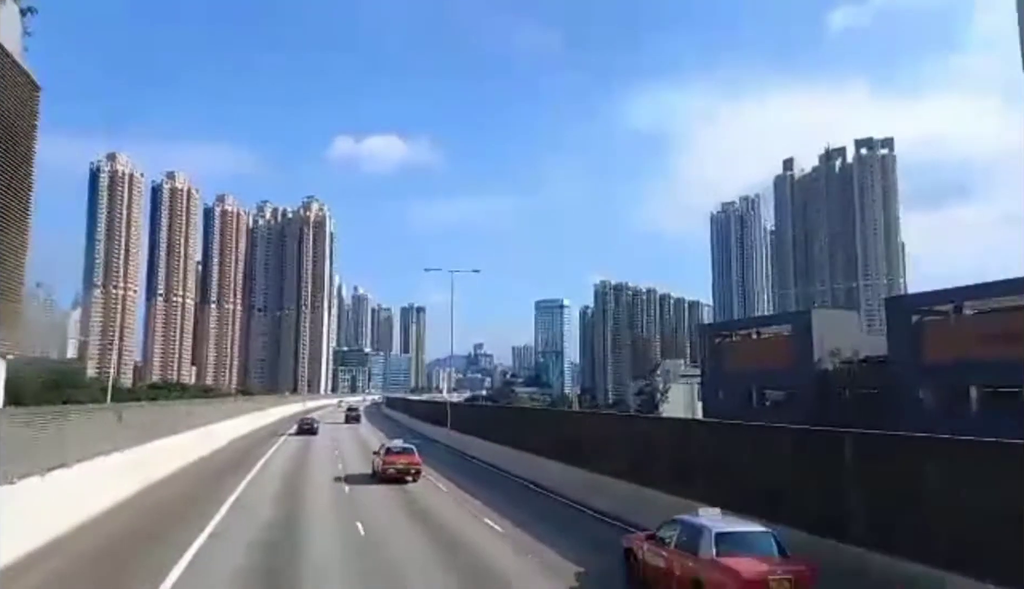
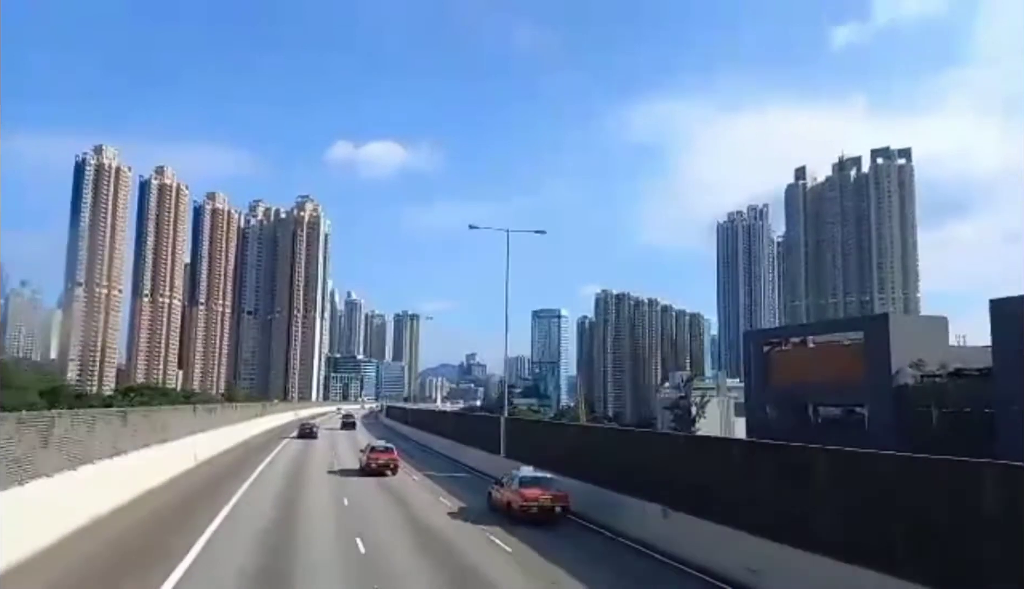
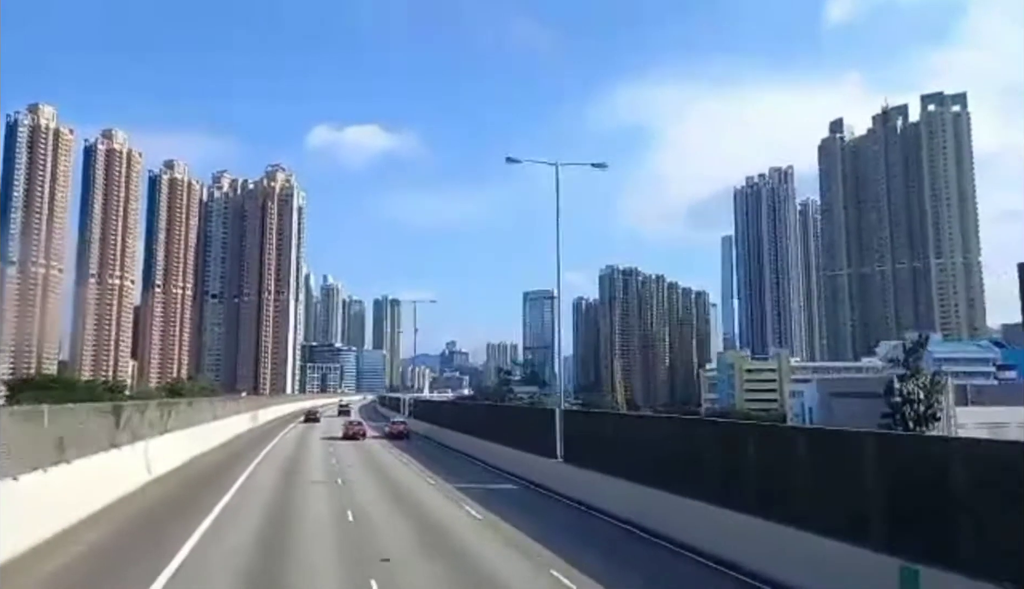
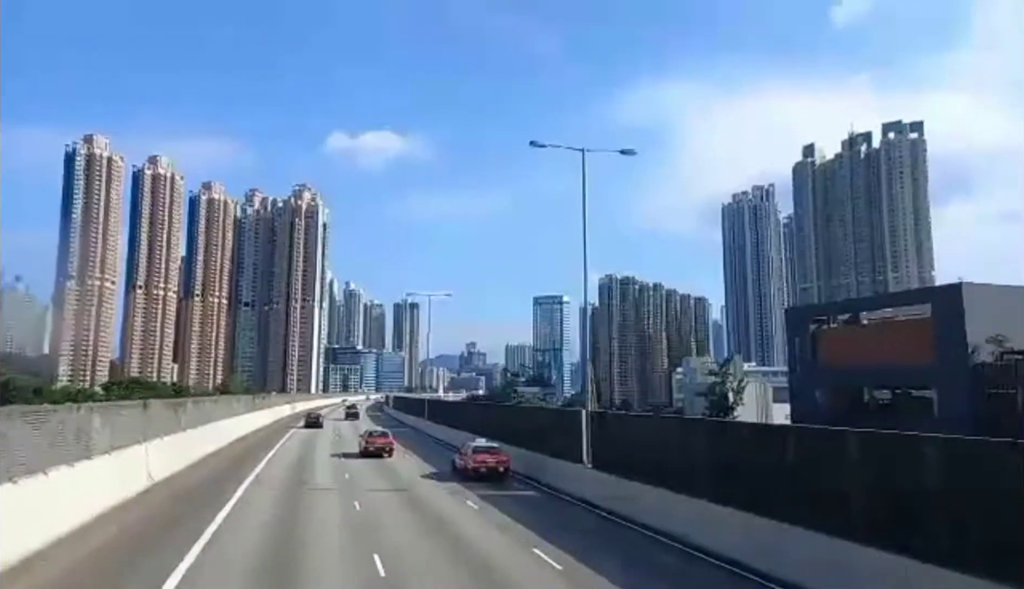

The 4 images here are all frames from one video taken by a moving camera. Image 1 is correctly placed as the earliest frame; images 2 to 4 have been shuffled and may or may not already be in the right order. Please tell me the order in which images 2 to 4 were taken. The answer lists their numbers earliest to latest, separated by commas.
2, 4, 3
